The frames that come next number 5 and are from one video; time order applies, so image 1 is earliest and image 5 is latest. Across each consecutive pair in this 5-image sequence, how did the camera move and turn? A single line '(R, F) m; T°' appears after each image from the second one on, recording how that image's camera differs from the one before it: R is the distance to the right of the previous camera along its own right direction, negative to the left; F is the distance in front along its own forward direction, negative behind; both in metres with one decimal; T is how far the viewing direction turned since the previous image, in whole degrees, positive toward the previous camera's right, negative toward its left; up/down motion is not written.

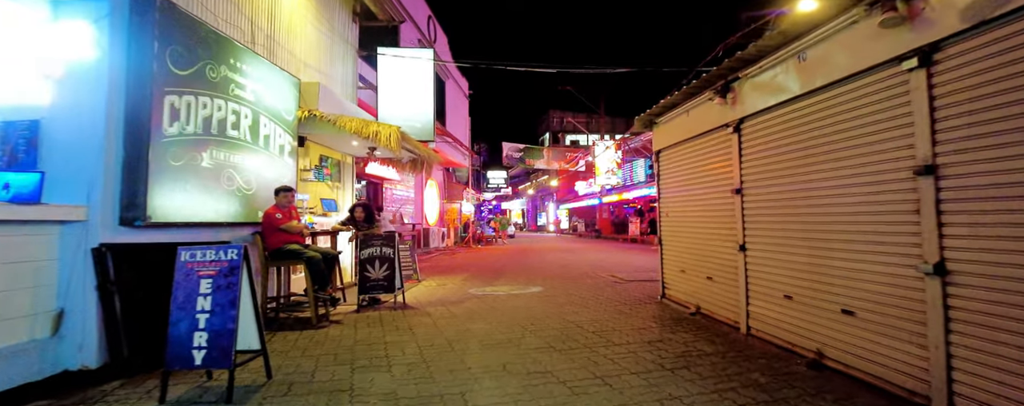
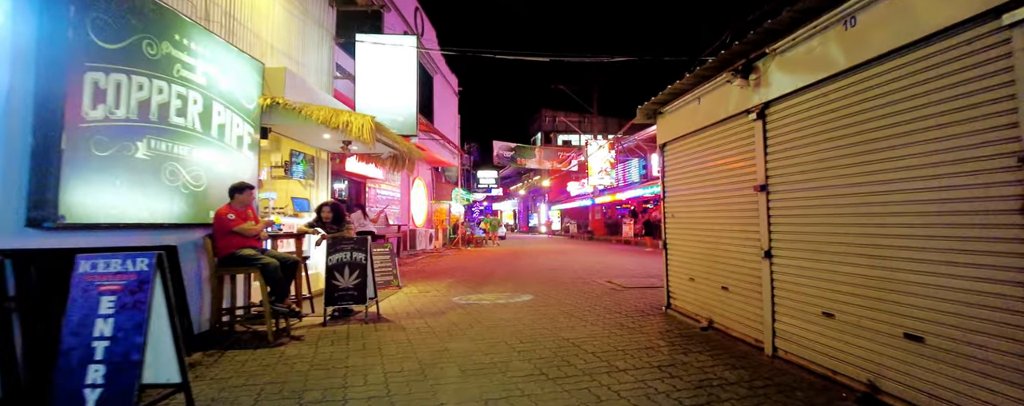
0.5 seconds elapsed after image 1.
(+0.1, +0.7) m; +1°
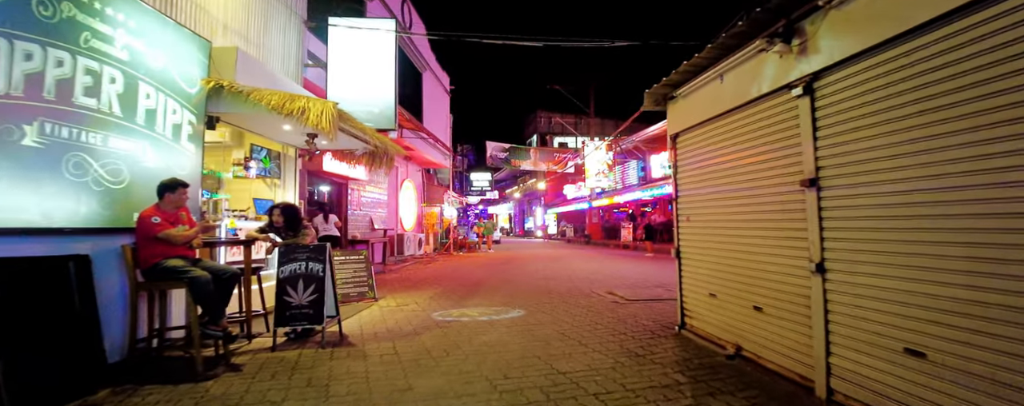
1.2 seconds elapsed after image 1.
(+0.1, +0.8) m; 0°
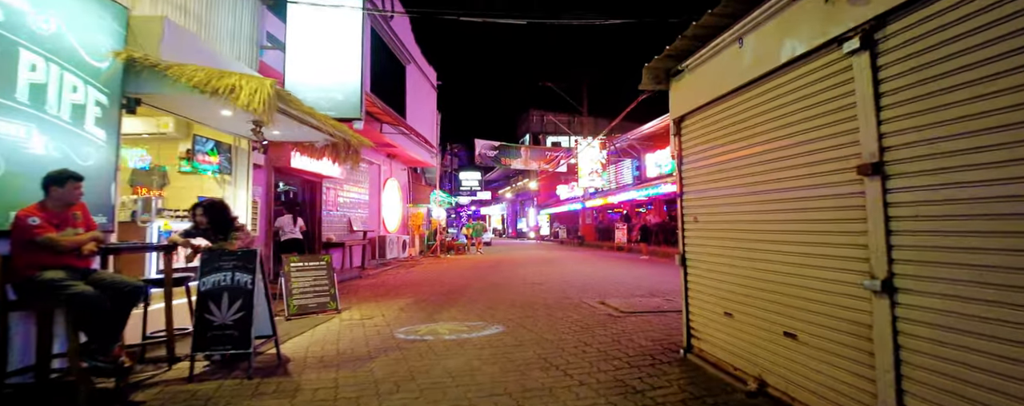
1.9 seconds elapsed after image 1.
(+0.2, +0.8) m; +1°
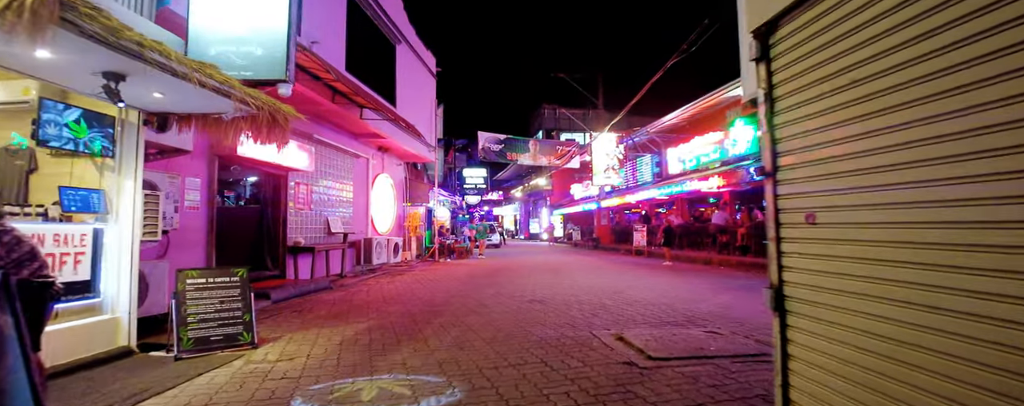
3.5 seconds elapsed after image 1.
(+0.4, +1.8) m; -2°
